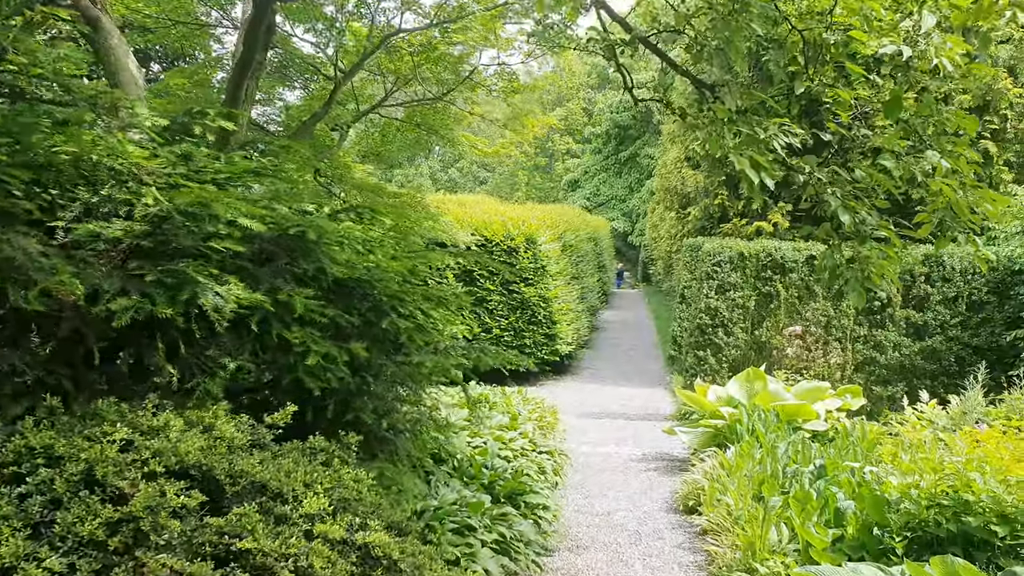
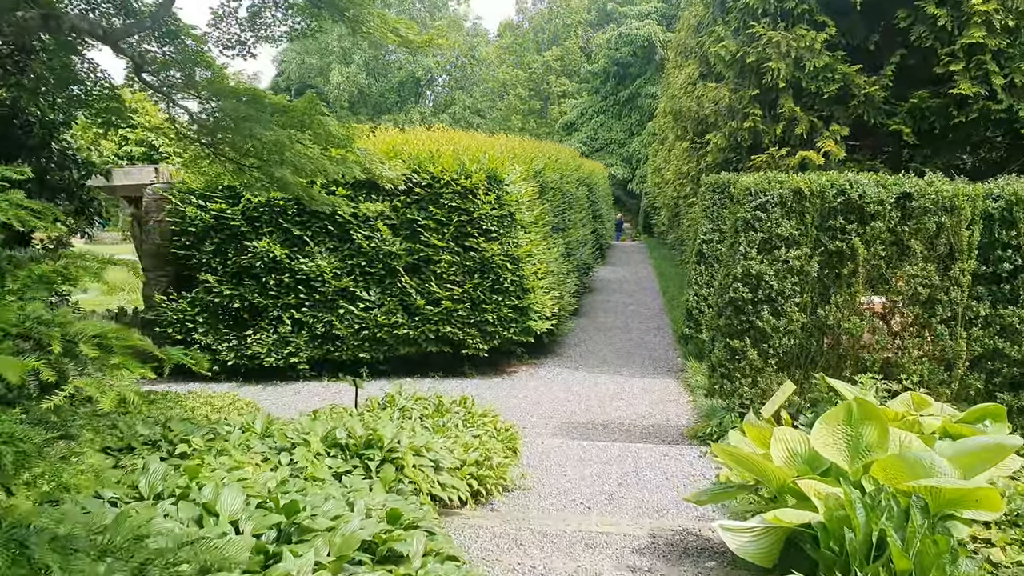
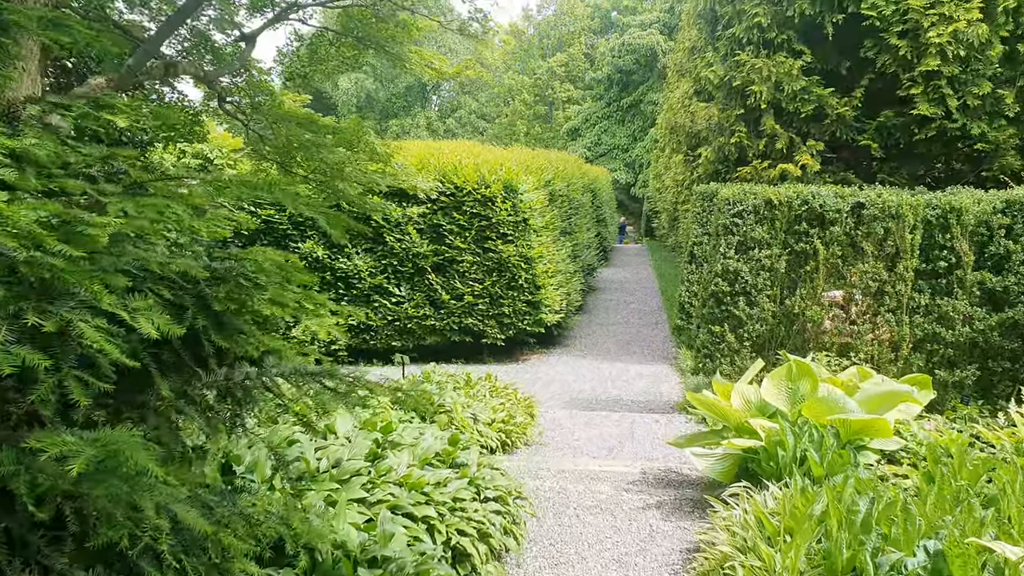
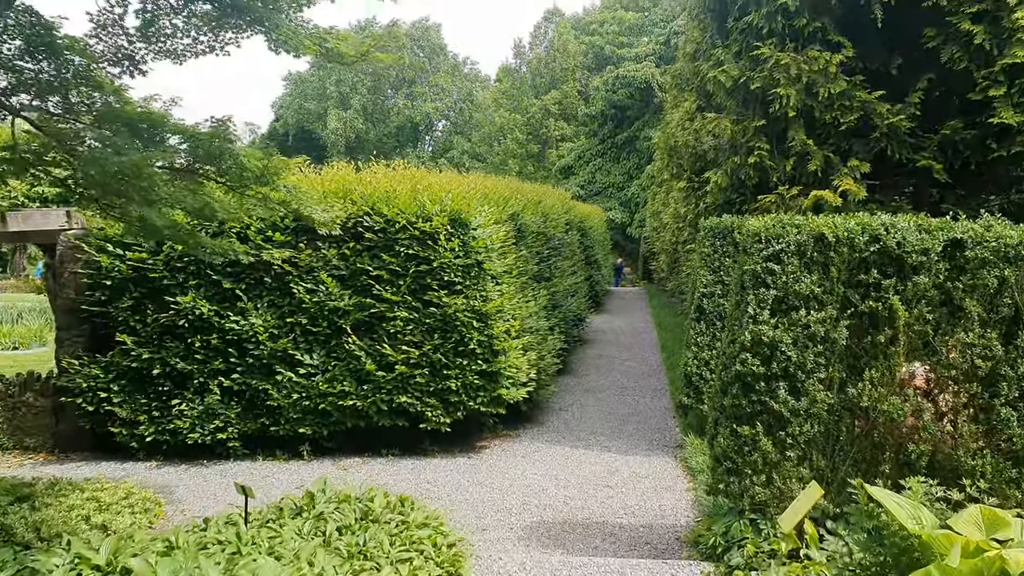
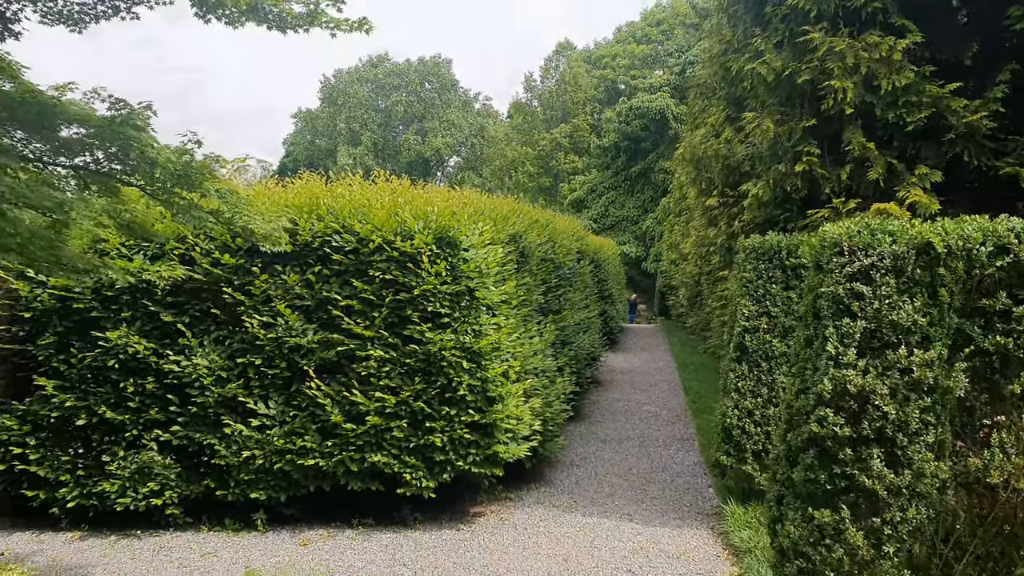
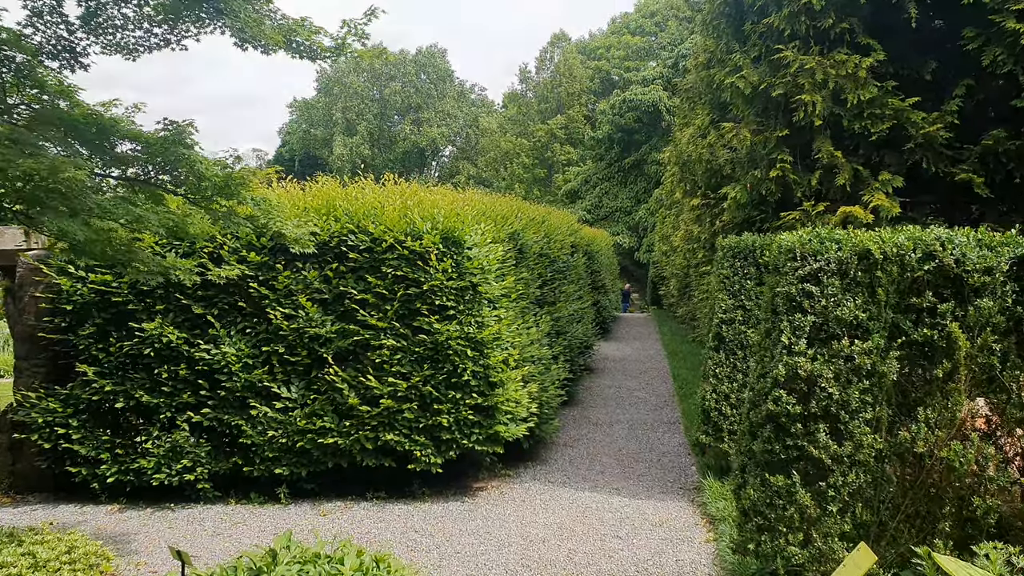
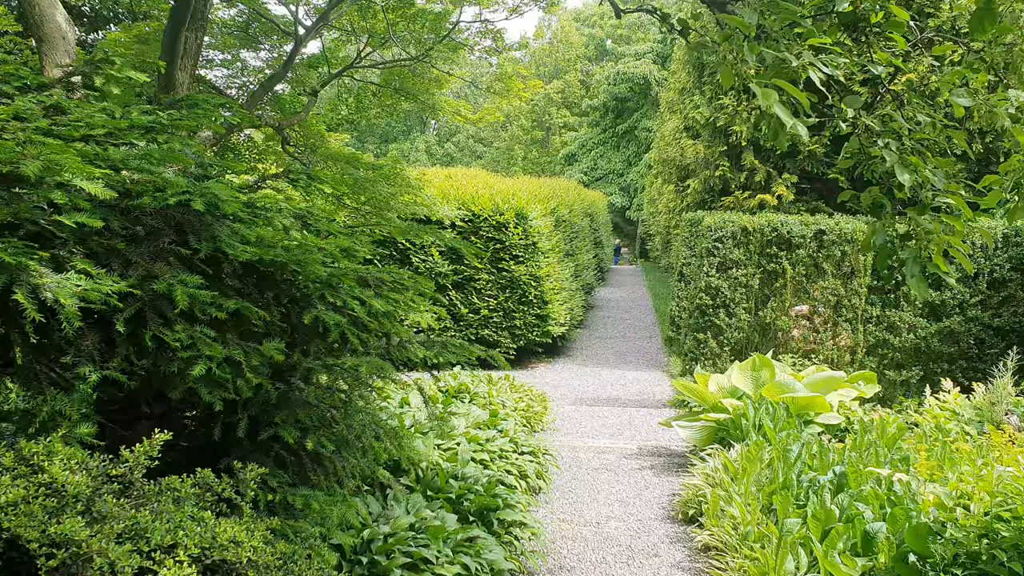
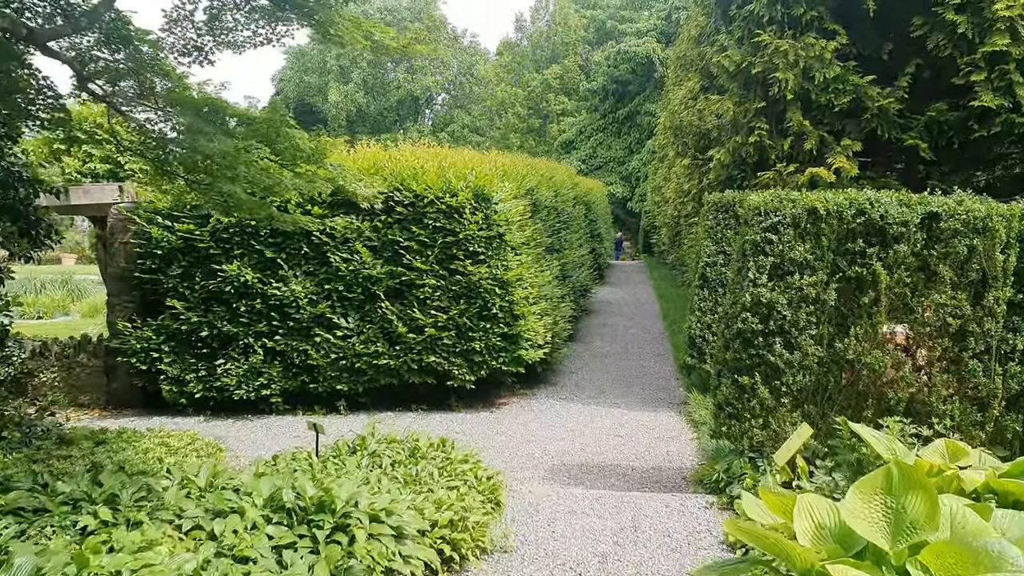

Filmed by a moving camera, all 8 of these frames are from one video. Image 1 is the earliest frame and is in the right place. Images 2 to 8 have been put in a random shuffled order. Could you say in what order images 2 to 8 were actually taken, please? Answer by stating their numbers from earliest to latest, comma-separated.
7, 3, 2, 8, 4, 6, 5
